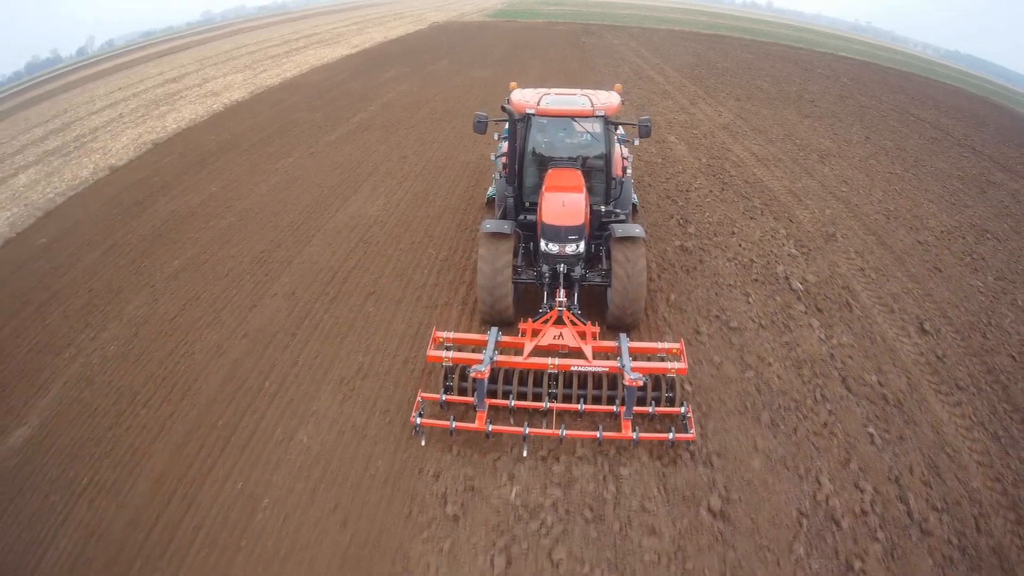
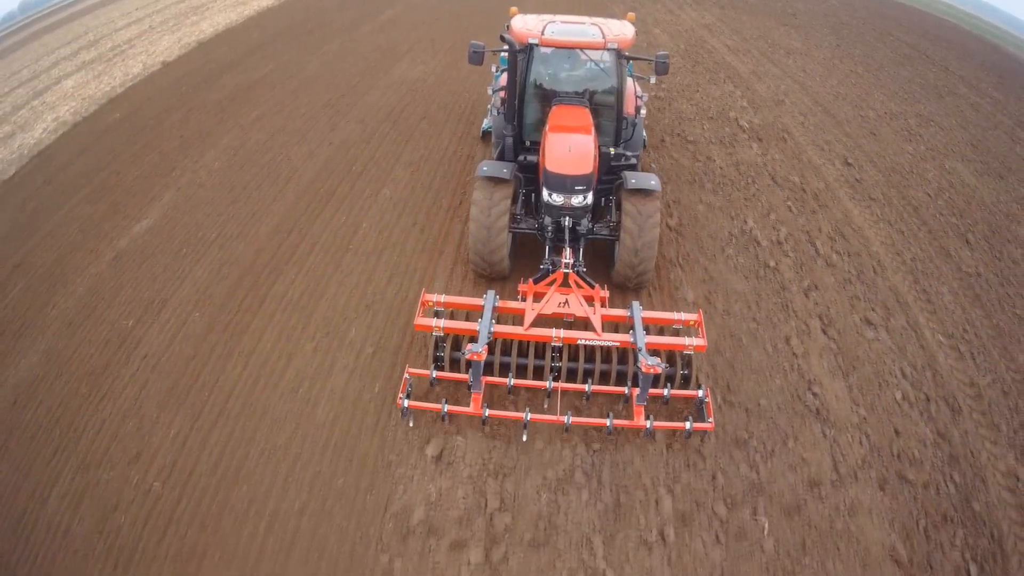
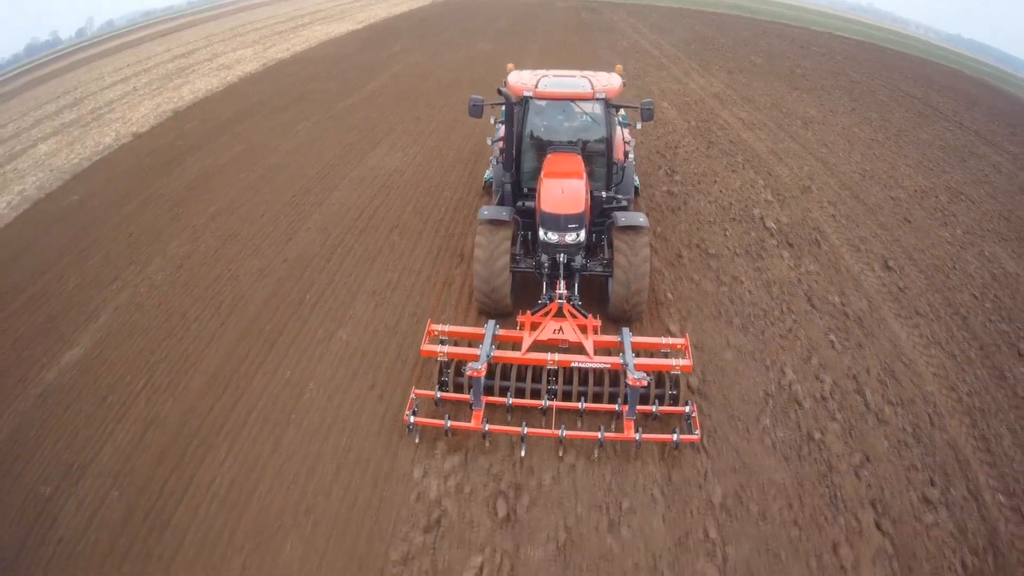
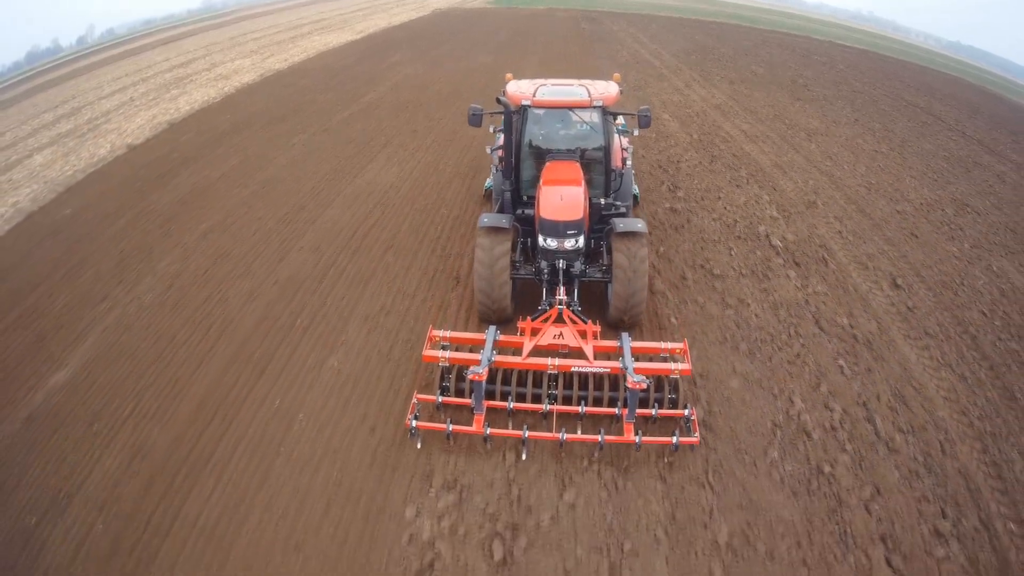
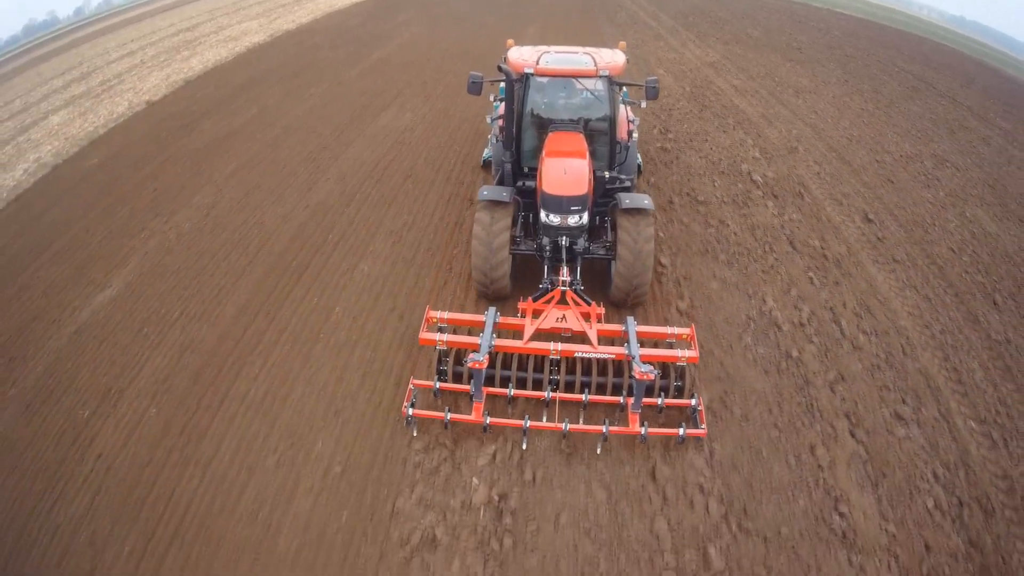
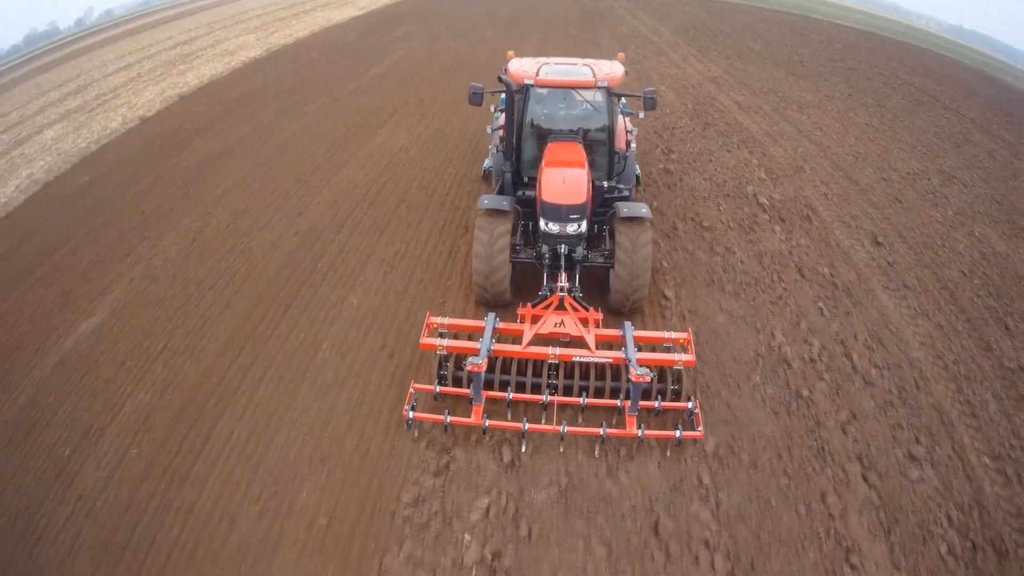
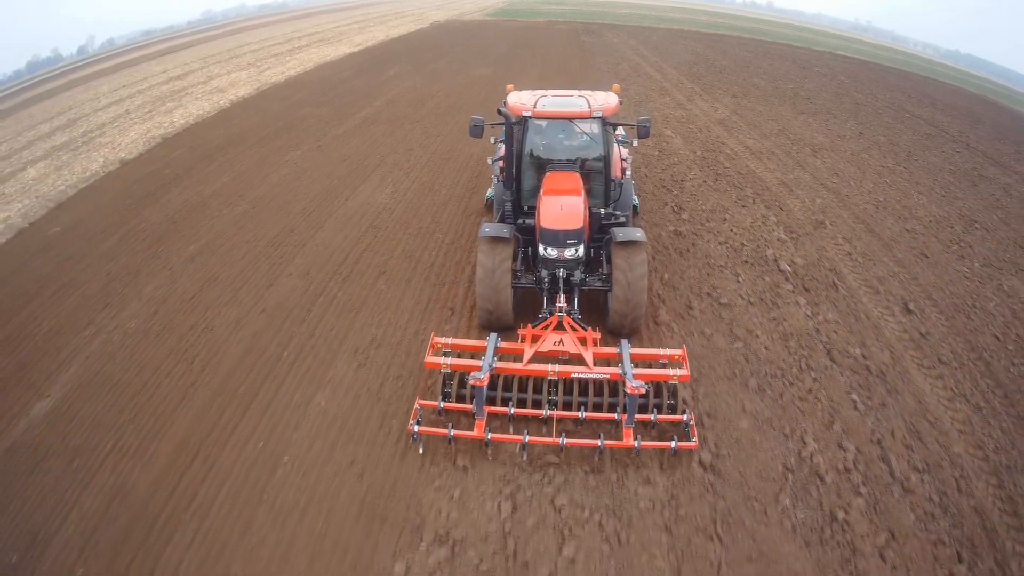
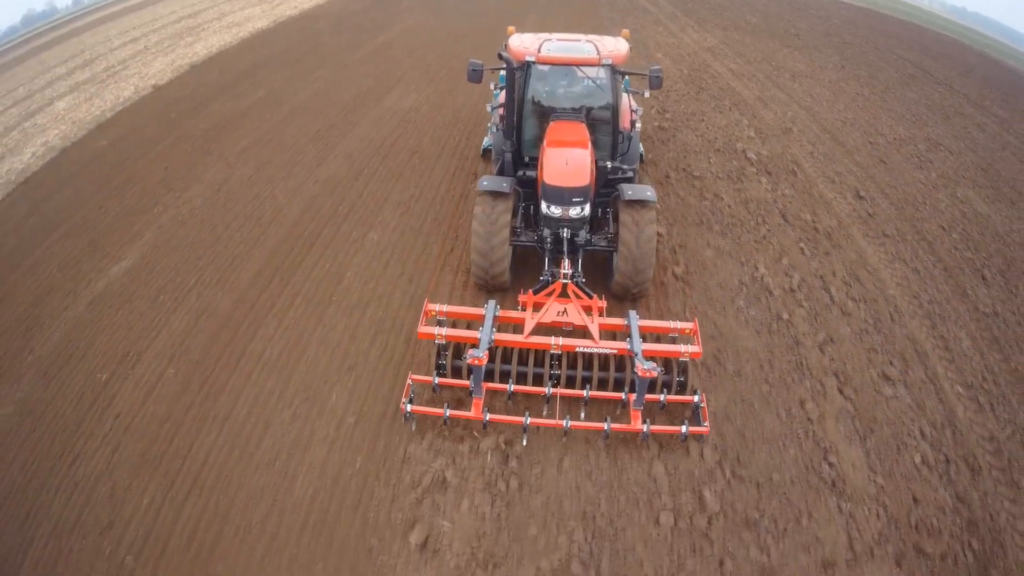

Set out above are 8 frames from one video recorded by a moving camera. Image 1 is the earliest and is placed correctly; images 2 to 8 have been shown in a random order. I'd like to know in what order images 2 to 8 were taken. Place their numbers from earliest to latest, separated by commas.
7, 4, 3, 6, 5, 8, 2
